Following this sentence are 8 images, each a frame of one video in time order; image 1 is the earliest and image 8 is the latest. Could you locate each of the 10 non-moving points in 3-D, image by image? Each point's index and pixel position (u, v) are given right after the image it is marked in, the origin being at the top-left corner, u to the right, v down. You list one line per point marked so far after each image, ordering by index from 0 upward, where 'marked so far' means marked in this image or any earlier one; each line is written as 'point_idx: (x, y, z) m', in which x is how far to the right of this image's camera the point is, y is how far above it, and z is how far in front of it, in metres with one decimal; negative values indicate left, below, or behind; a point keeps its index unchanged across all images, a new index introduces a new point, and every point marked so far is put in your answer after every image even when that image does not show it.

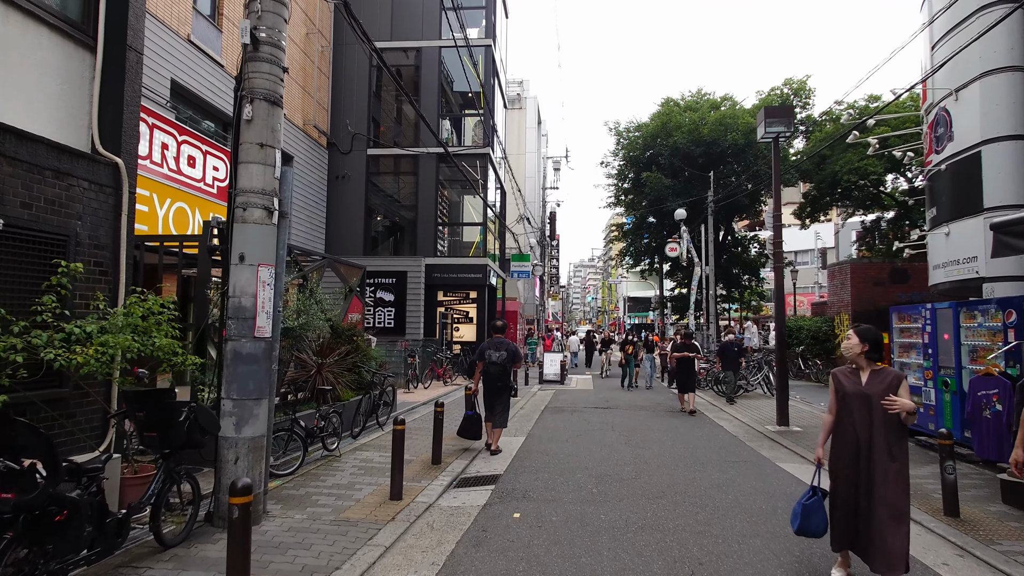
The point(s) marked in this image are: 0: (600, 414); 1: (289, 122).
0: (+1.5, -2.1, +12.3) m
1: (-5.6, +4.2, +18.1) m
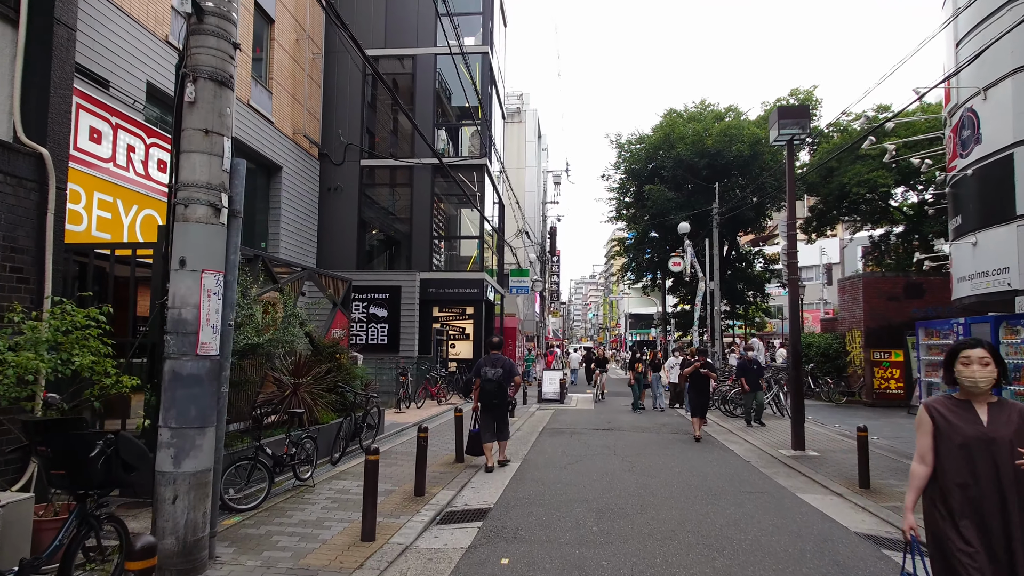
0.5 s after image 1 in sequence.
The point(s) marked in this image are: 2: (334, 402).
0: (+1.4, -2.4, +11.6) m
1: (-5.7, +3.8, +17.5) m
2: (-2.2, -1.4, +8.7) m
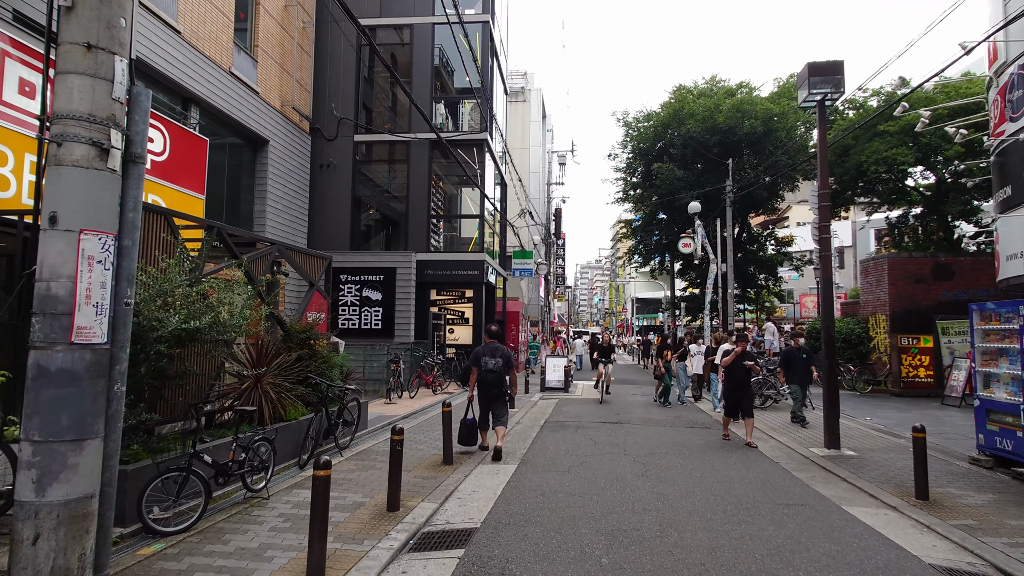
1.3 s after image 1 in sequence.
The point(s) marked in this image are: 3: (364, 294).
0: (+1.4, -2.1, +10.5) m
1: (-5.6, +4.2, +16.3) m
2: (-2.2, -1.1, +7.6) m
3: (-3.8, -0.2, +18.4) m
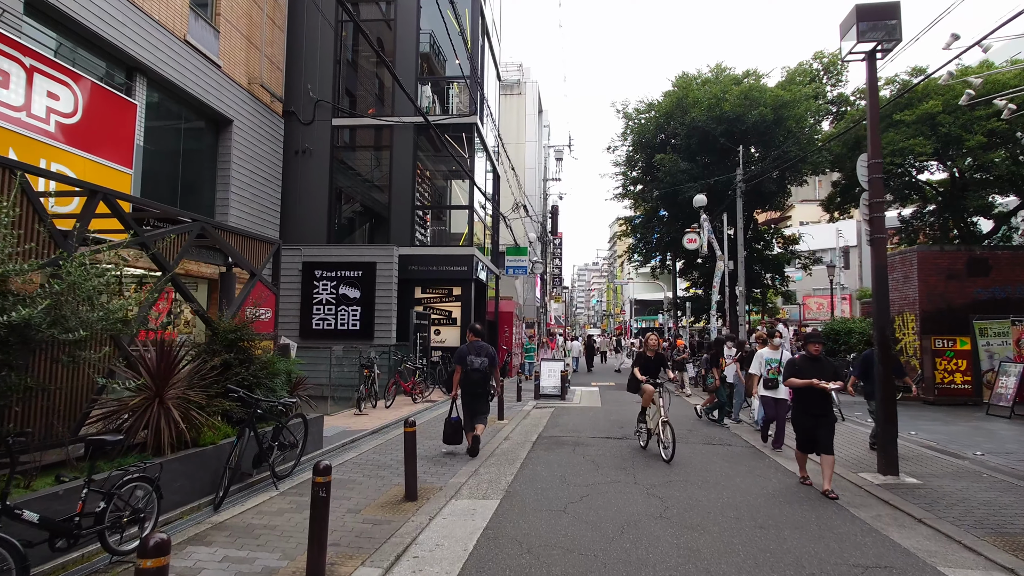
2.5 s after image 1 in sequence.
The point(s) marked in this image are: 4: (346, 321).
0: (+1.2, -2.0, +8.8) m
1: (-5.8, +4.3, +14.7) m
2: (-2.4, -1.0, +6.0) m
3: (-4.0, -0.1, +16.7) m
4: (-3.8, -0.8, +16.6) m
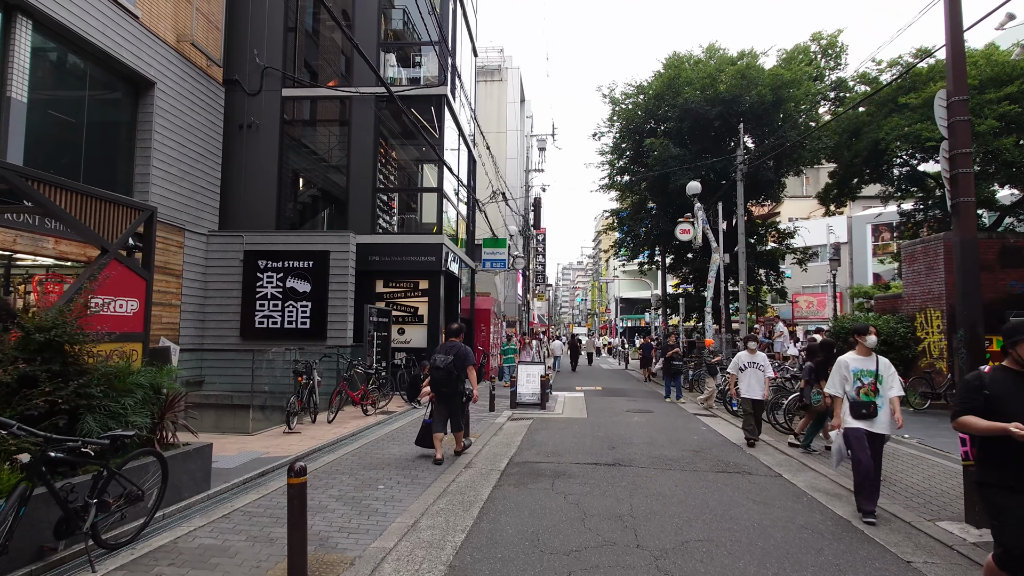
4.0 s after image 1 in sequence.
0: (+0.9, -1.8, +6.8) m
1: (-6.3, +4.5, +12.5) m
2: (-2.7, -0.9, +3.9) m
3: (-4.5, +0.1, +14.6) m
4: (-4.3, -0.6, +14.4) m
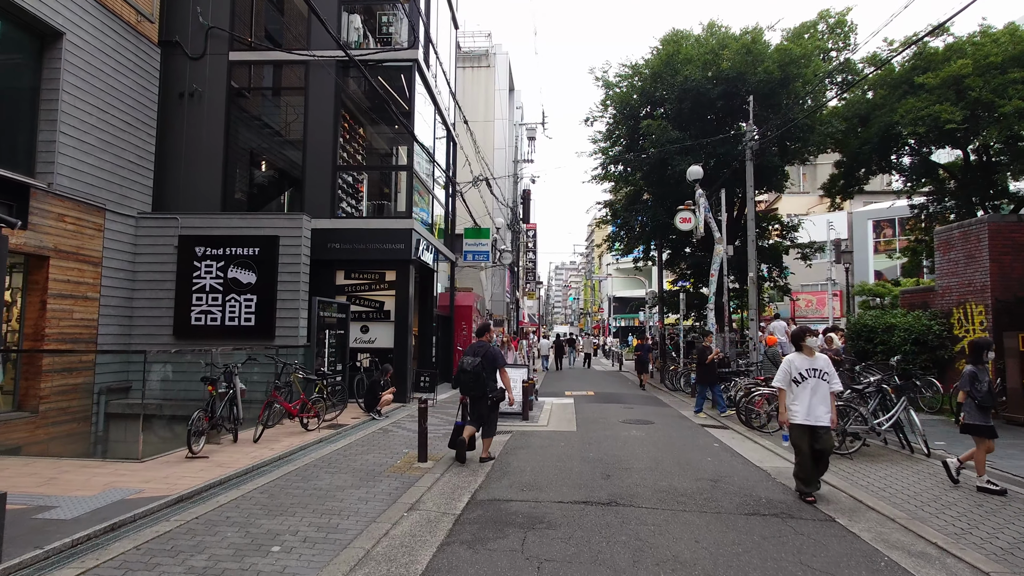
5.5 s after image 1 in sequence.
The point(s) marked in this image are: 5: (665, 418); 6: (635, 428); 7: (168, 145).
0: (+0.6, -1.7, +4.8) m
1: (-6.7, +4.6, +10.5) m
2: (-2.9, -0.7, +1.9) m
3: (-4.9, +0.2, +12.6) m
4: (-4.7, -0.5, +12.4) m
5: (+2.7, -2.3, +12.7) m
6: (+1.9, -2.2, +11.2) m
7: (-6.5, +2.7, +13.8) m
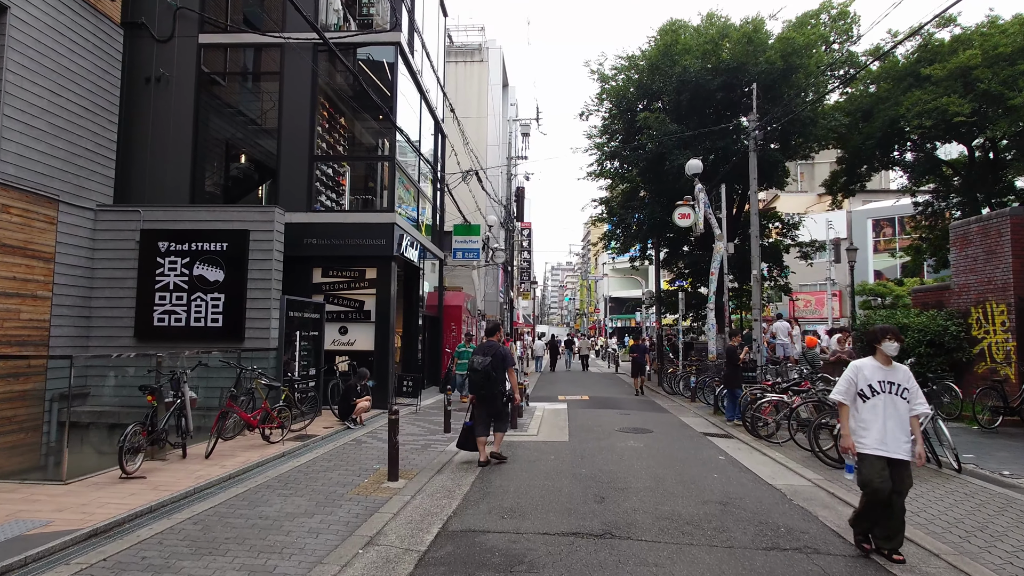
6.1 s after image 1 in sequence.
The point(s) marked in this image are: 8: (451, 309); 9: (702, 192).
0: (+0.4, -1.6, +3.9) m
1: (-6.9, +4.6, +9.6) m
2: (-3.1, -0.7, +1.0) m
3: (-5.1, +0.2, +11.7) m
4: (-4.9, -0.4, +11.5) m
5: (+2.5, -2.3, +11.9) m
6: (+1.7, -2.1, +10.3) m
7: (-6.7, +2.8, +12.9) m
8: (-1.7, -0.5, +19.7) m
9: (+5.1, +2.5, +19.3) m
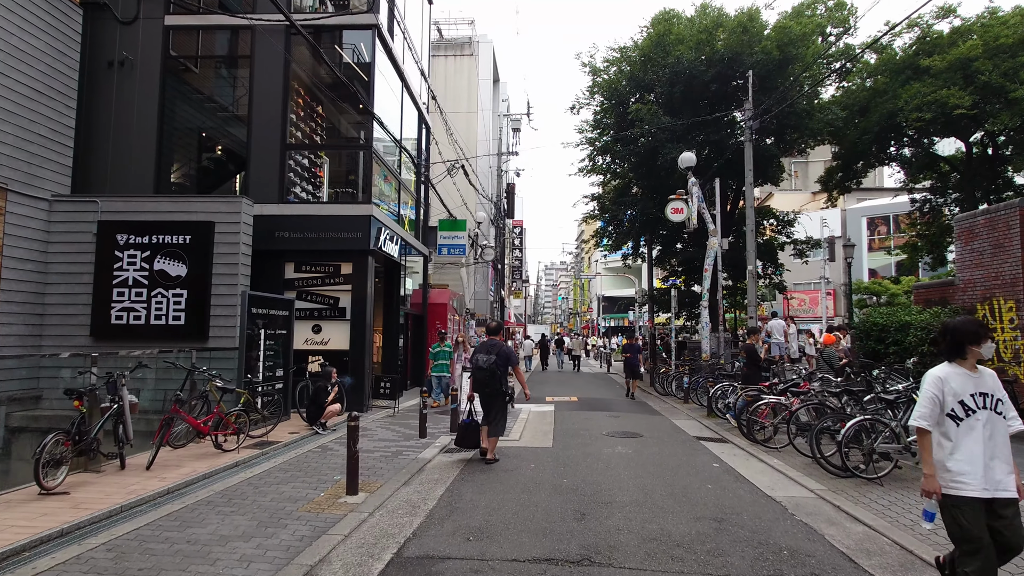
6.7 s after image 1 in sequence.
0: (+0.2, -1.6, +3.3) m
1: (-7.1, +4.7, +8.8) m
2: (-3.3, -0.6, +0.3) m
3: (-5.3, +0.3, +11.0) m
4: (-5.2, -0.4, +10.8) m
5: (+2.2, -2.2, +11.2) m
6: (+1.5, -2.1, +9.6) m
7: (-7.0, +2.8, +12.2) m
8: (-2.0, -0.5, +19.0) m
9: (+4.7, +2.6, +18.7) m
